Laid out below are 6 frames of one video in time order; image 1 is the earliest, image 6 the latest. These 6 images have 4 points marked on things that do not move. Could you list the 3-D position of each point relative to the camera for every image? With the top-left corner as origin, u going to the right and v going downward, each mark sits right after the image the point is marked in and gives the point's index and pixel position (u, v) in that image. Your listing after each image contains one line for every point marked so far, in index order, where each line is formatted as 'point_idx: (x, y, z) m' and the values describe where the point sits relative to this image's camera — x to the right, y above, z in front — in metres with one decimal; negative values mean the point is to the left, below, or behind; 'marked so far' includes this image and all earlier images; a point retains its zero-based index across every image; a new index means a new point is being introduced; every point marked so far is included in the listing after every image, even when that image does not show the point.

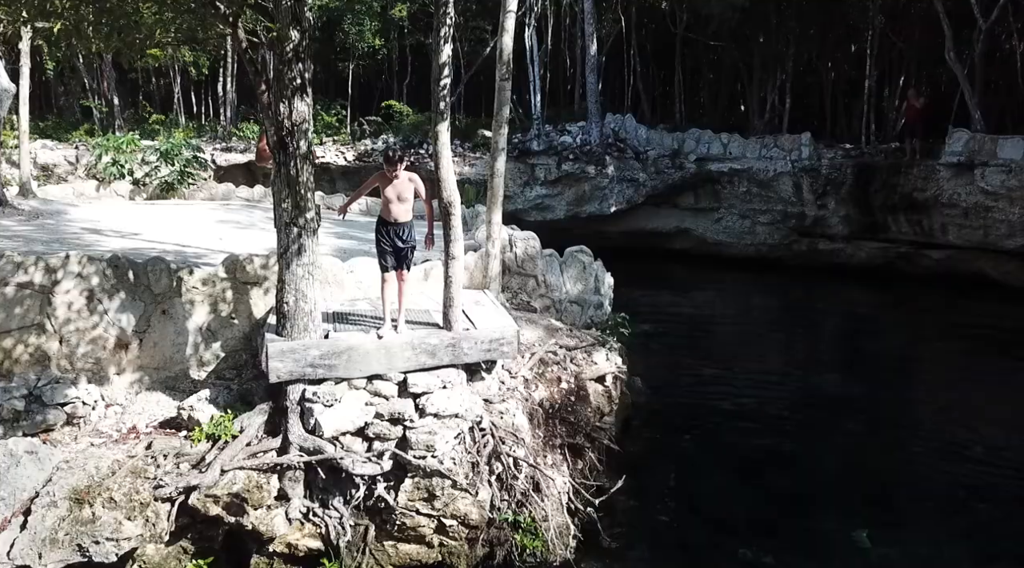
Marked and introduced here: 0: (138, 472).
0: (-2.5, -1.3, +5.3) m
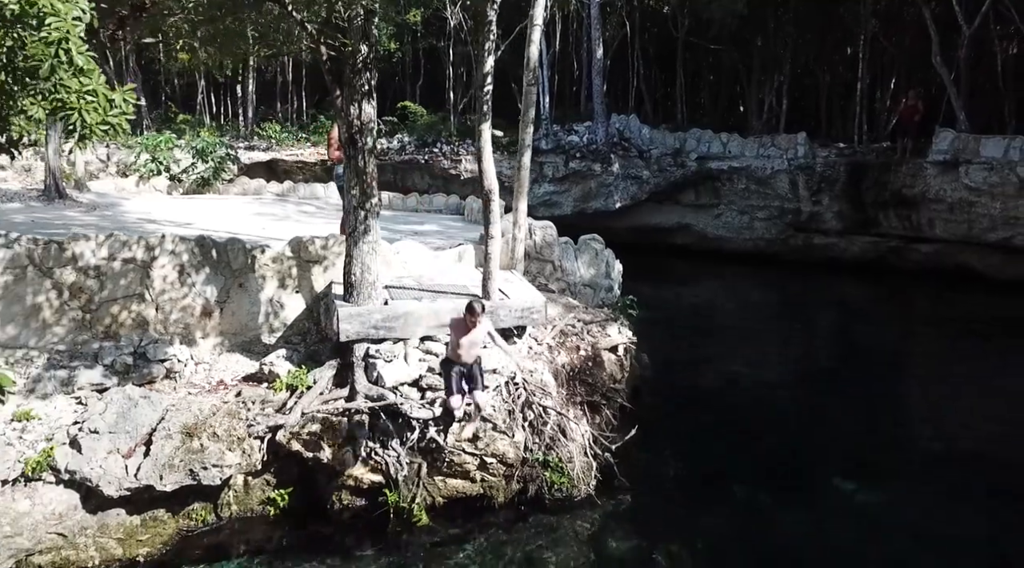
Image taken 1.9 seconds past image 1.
0: (-2.3, -1.0, +6.3) m
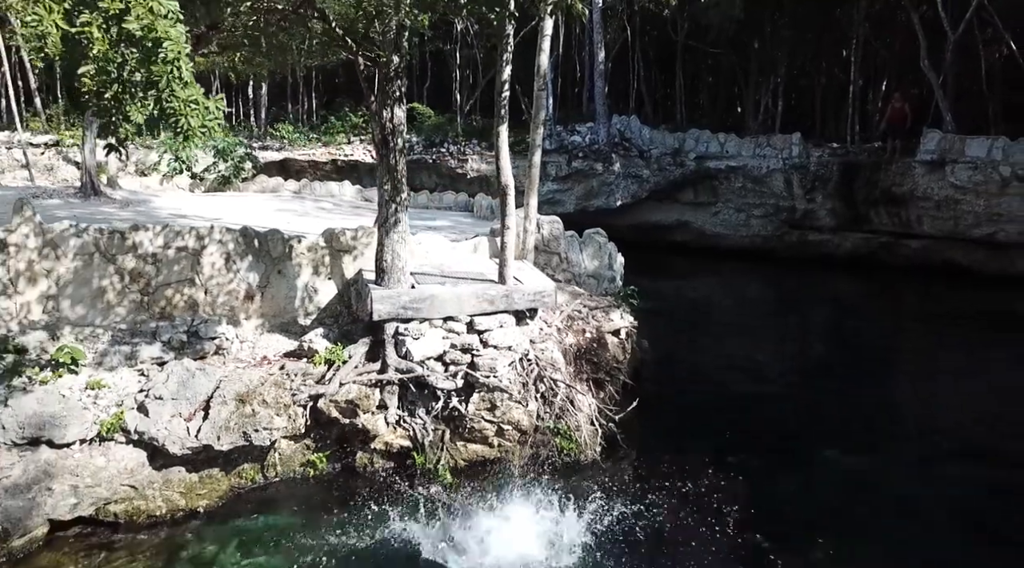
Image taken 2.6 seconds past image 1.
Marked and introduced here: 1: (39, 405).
0: (-2.1, -0.9, +7.1) m
1: (-3.9, -1.0, +6.4) m
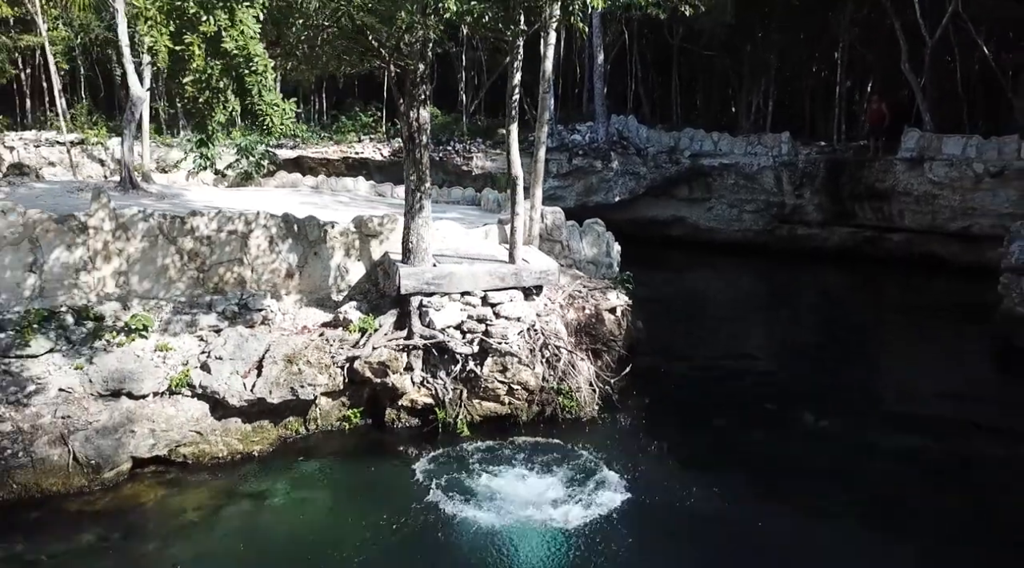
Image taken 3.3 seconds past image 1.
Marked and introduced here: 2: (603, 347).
0: (-2.0, -0.7, +8.2) m
1: (-3.8, -0.8, +7.5) m
2: (+1.2, -0.8, +9.8) m
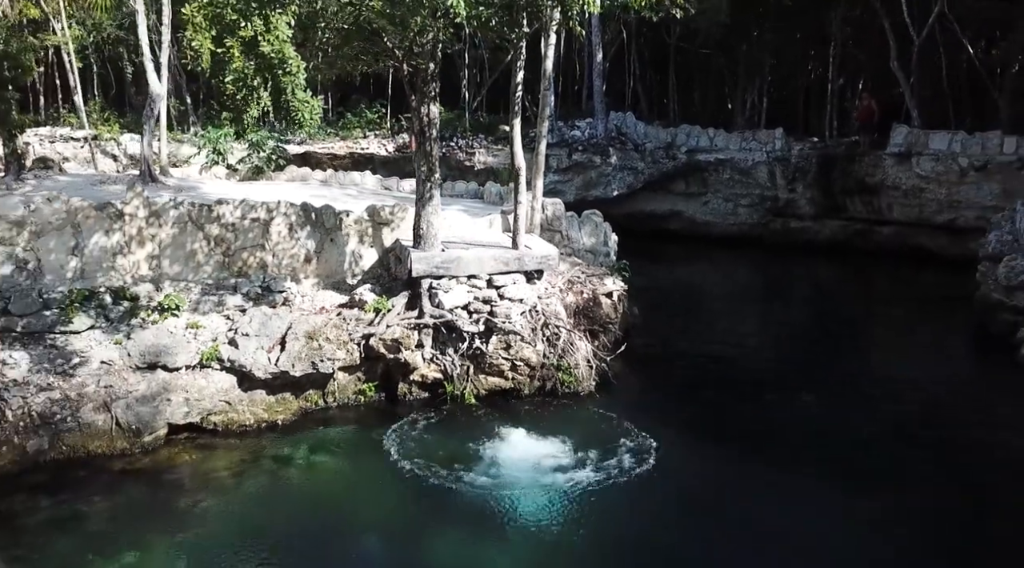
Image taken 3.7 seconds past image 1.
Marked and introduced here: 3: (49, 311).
0: (-2.0, -0.5, +8.9) m
1: (-3.8, -0.6, +8.1) m
2: (+1.2, -0.6, +10.5) m
3: (-4.9, -0.3, +8.2) m
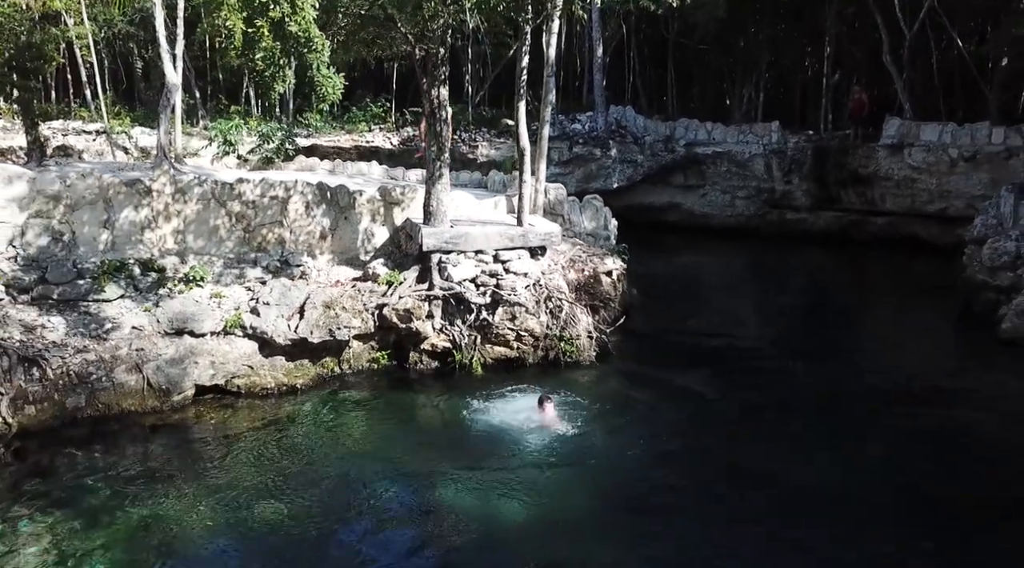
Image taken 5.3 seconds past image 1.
0: (-1.9, -0.2, +9.4) m
1: (-3.7, -0.2, +8.7) m
2: (+1.3, -0.3, +11.0) m
3: (-4.8, 0.0, +8.7) m
